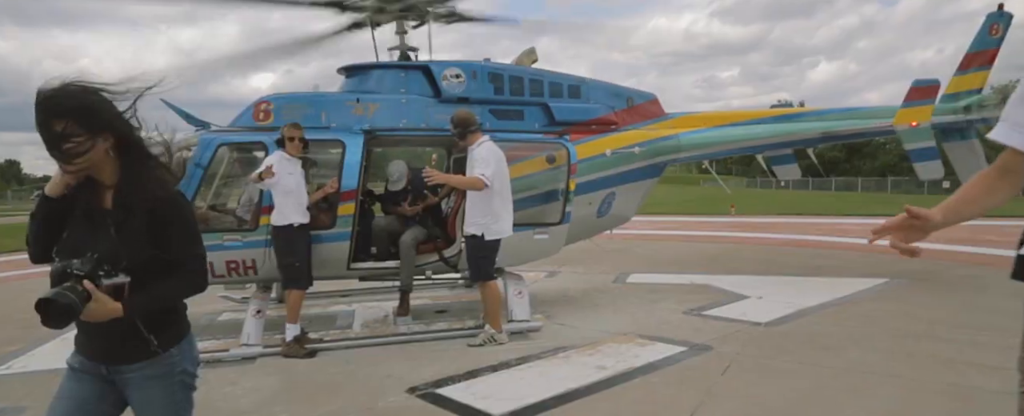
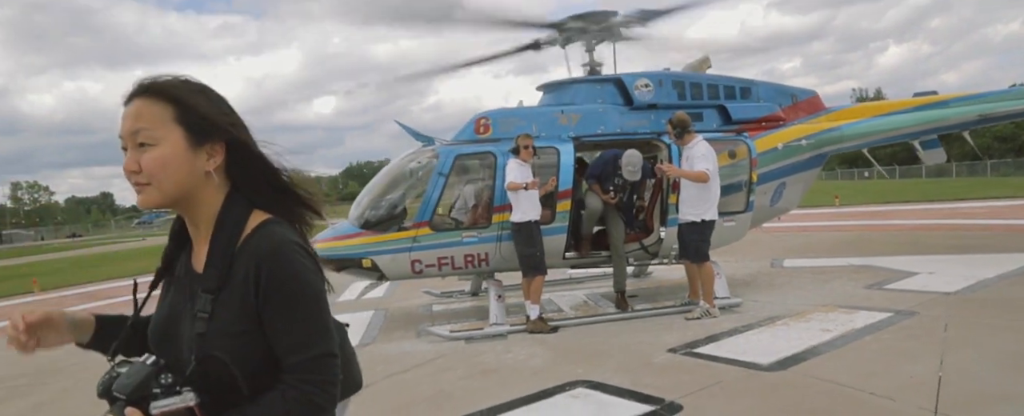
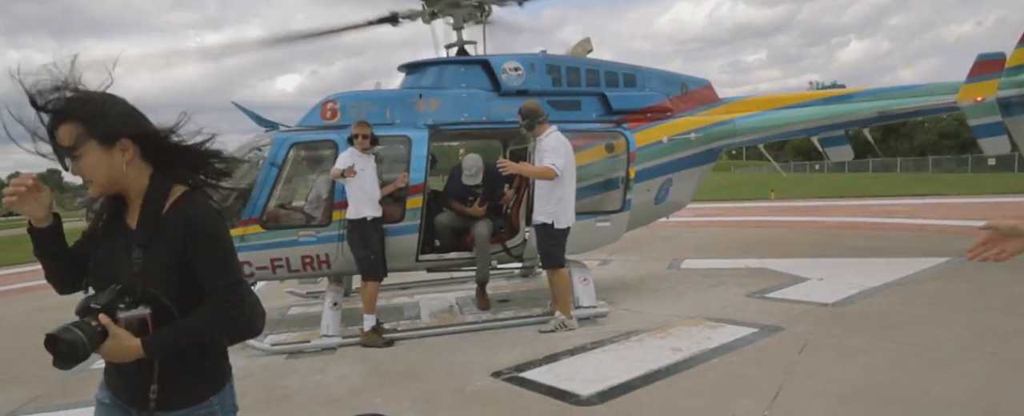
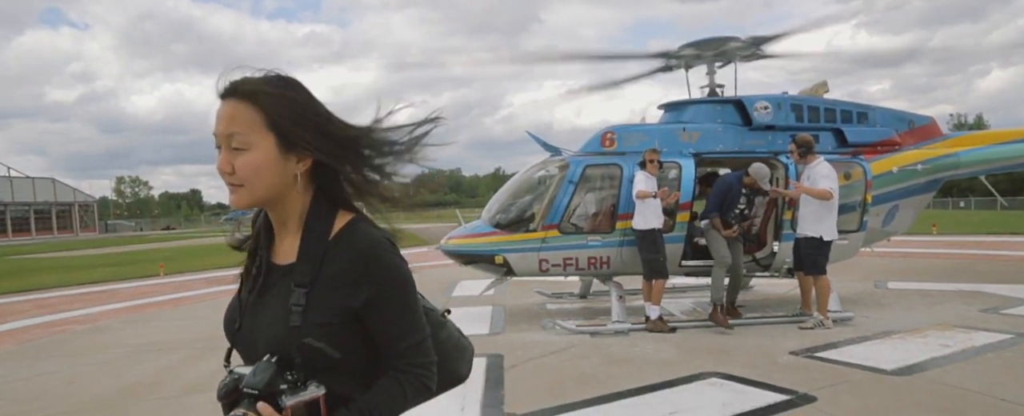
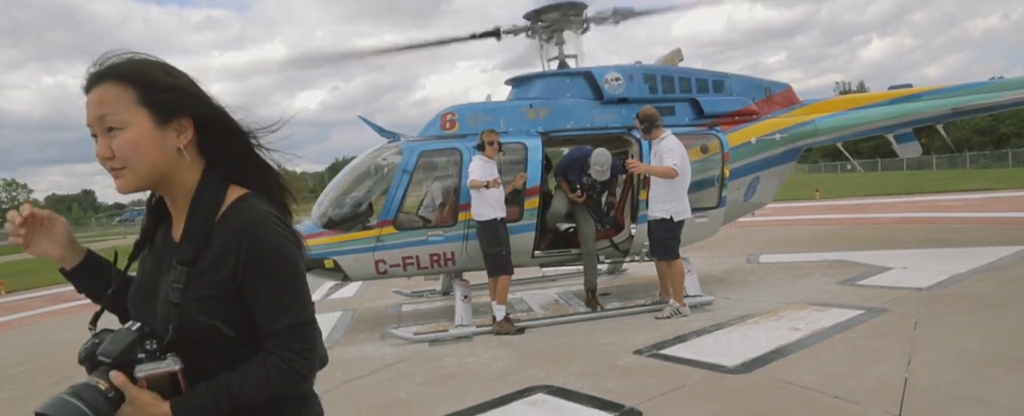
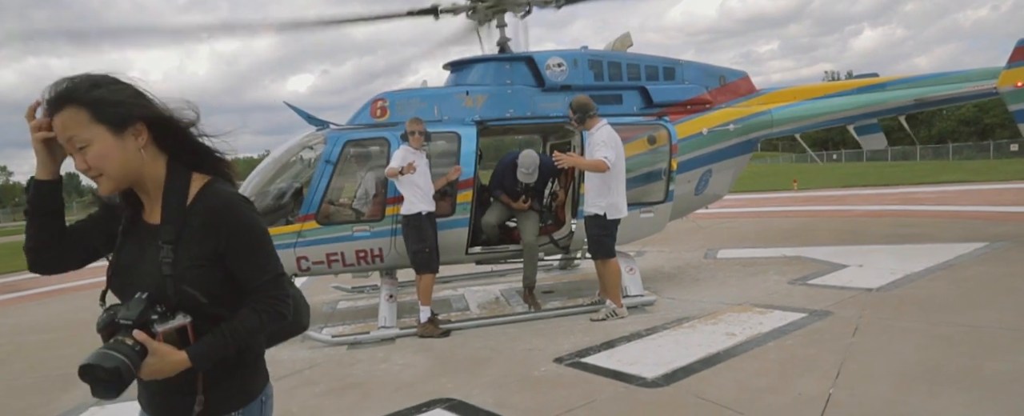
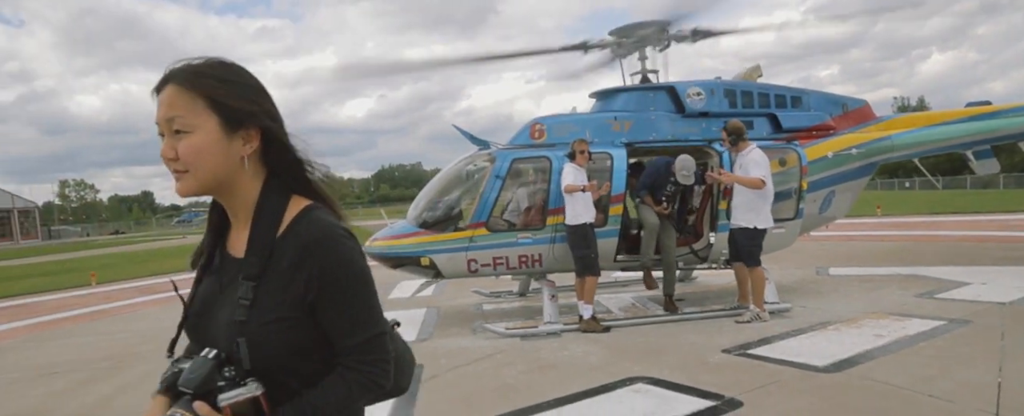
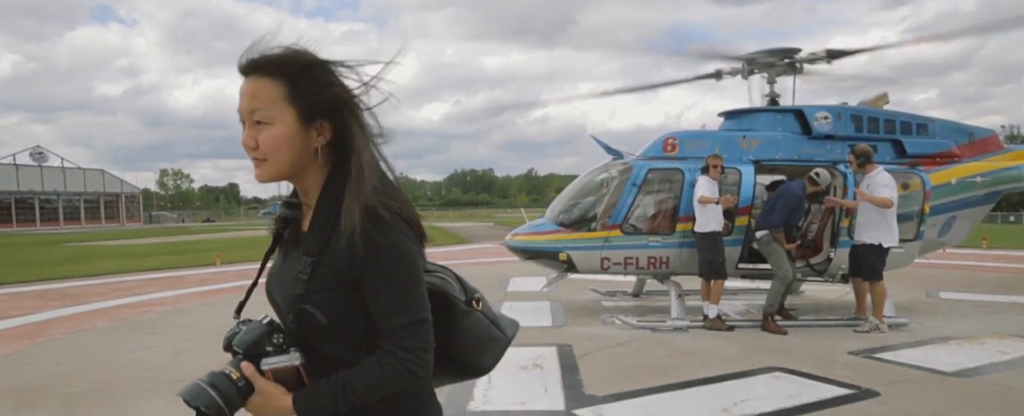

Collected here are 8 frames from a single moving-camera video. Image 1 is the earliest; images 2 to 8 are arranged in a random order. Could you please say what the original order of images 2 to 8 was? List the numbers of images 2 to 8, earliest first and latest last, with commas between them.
3, 6, 5, 2, 7, 4, 8
